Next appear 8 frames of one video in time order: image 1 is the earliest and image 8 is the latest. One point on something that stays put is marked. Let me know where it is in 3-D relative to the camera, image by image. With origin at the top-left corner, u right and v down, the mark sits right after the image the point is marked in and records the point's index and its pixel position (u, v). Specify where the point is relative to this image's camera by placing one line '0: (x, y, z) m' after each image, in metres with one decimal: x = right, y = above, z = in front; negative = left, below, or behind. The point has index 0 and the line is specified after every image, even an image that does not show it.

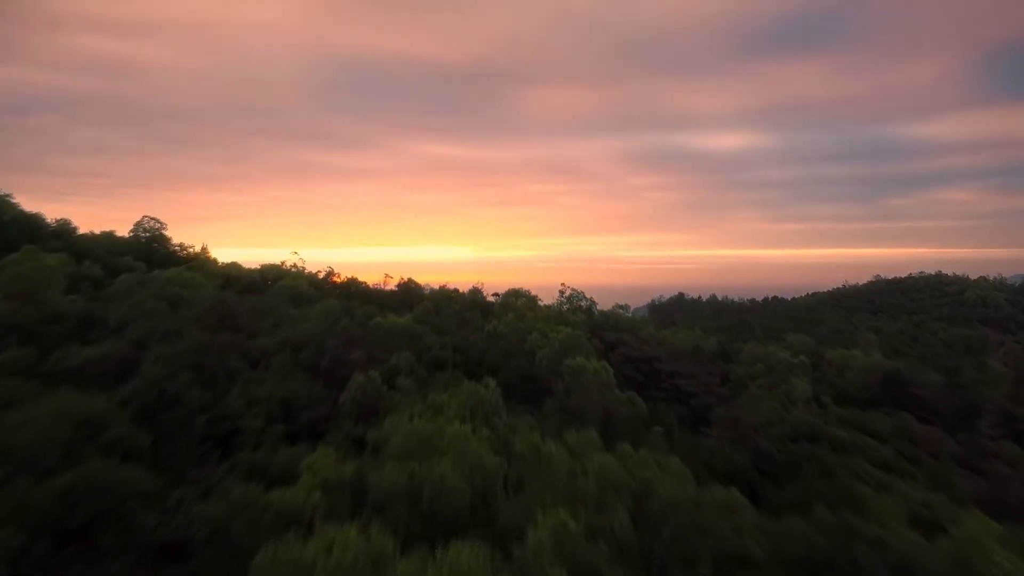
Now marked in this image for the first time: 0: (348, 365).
0: (-2.5, -1.2, +7.0) m
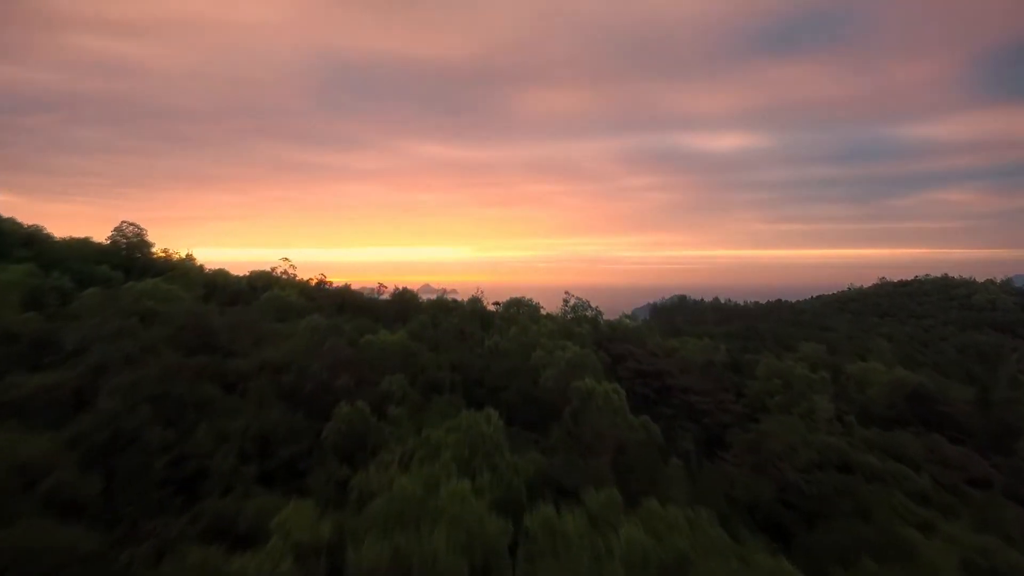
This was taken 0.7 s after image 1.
0: (-2.5, -1.4, +6.3) m
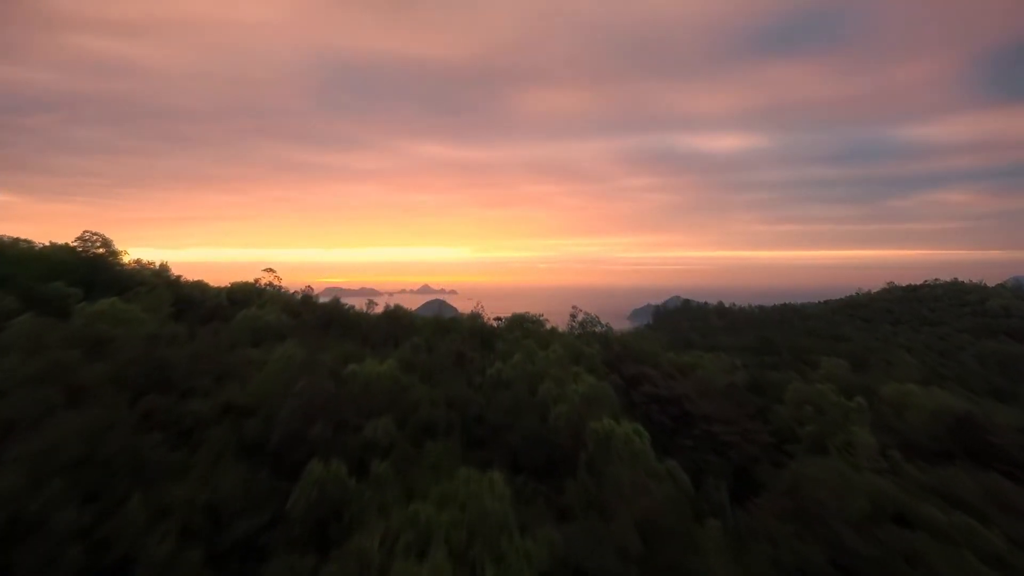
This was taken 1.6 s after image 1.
0: (-2.4, -1.8, +5.3) m
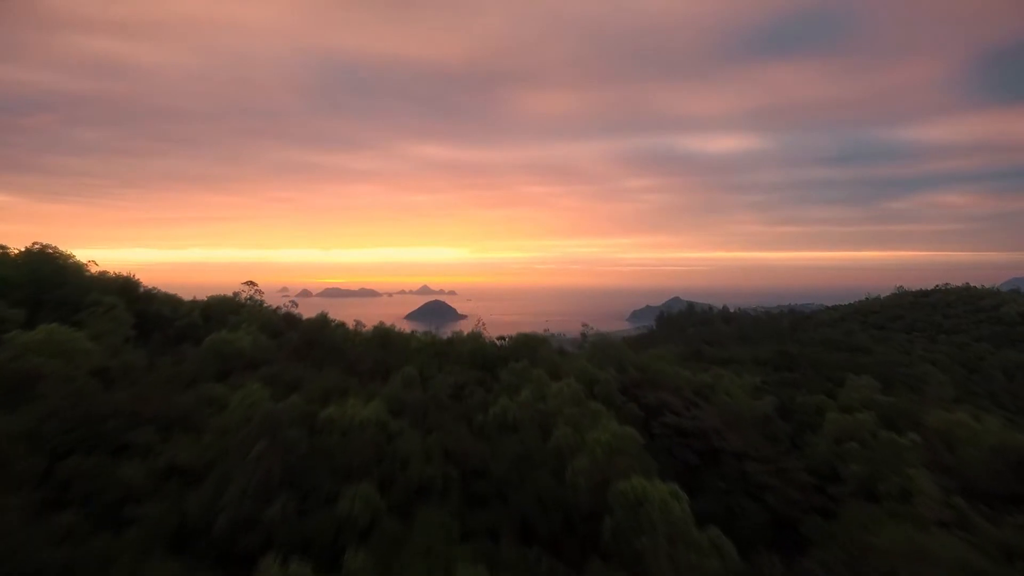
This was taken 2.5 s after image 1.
0: (-2.3, -2.1, +4.2) m
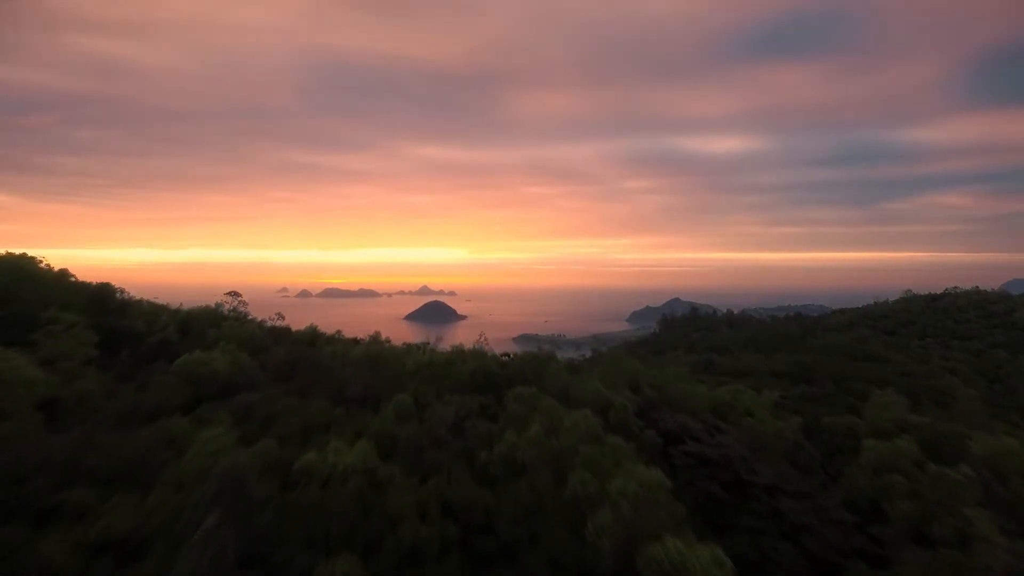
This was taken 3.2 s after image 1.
0: (-2.2, -2.4, +3.3) m
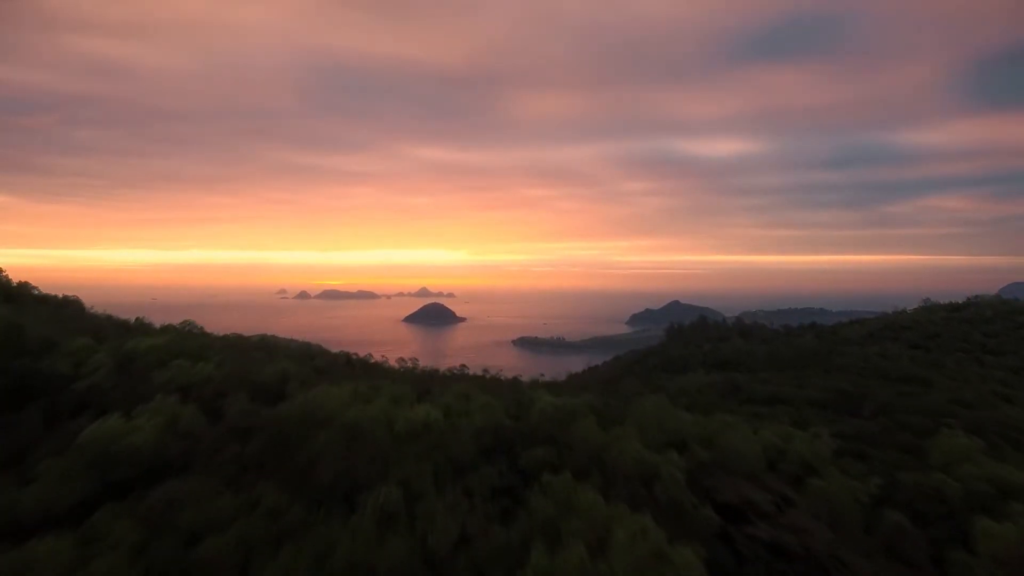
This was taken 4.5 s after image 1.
0: (-1.9, -2.9, +1.5) m
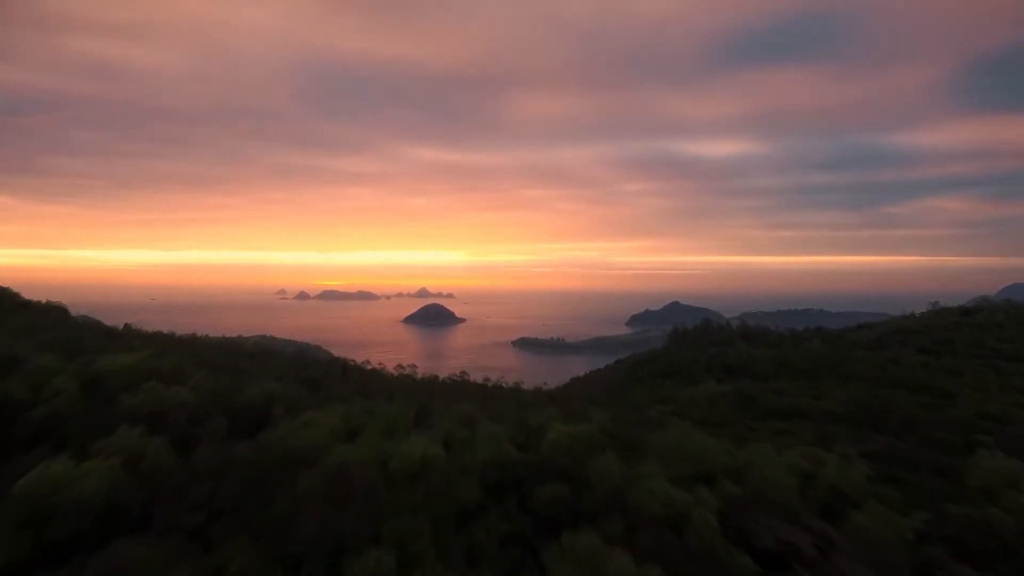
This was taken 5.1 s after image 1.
0: (-1.7, -3.1, +0.7) m
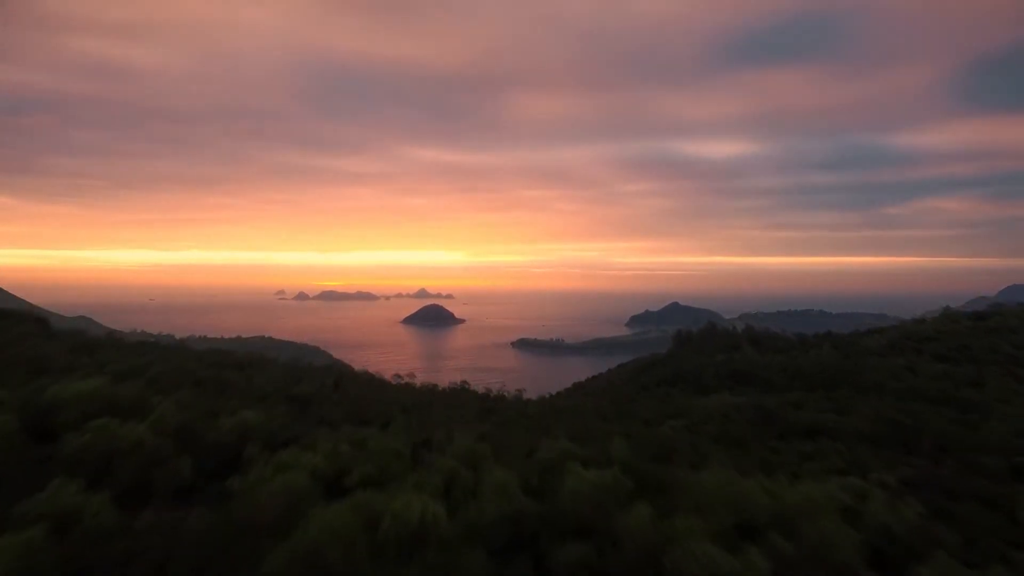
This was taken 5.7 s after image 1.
0: (-1.6, -3.4, -0.3) m
